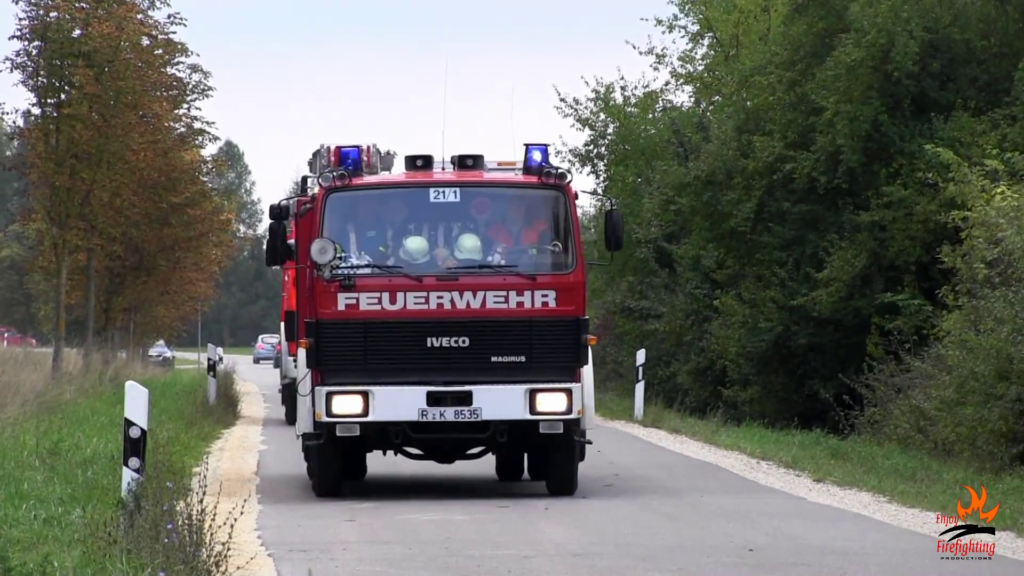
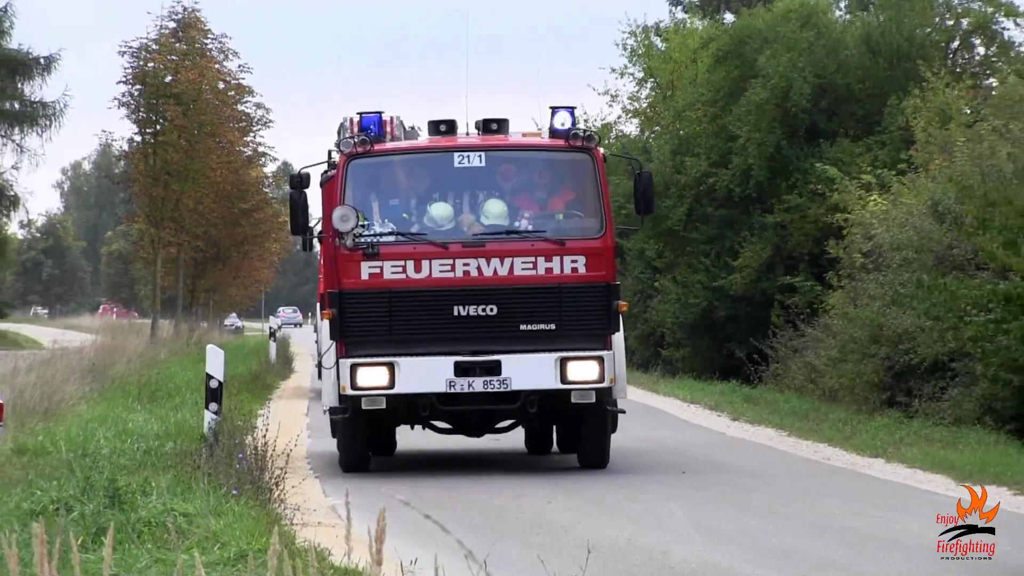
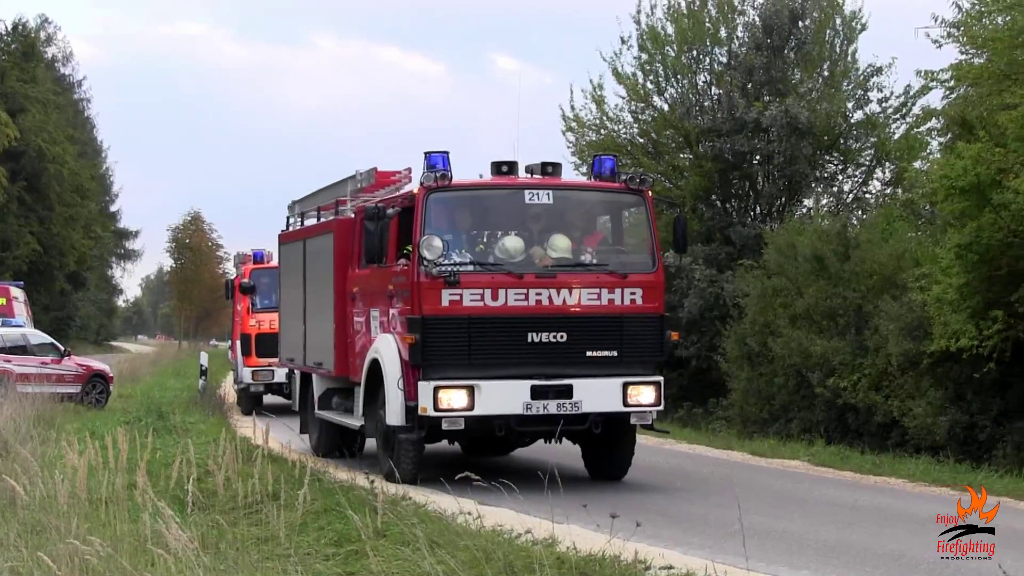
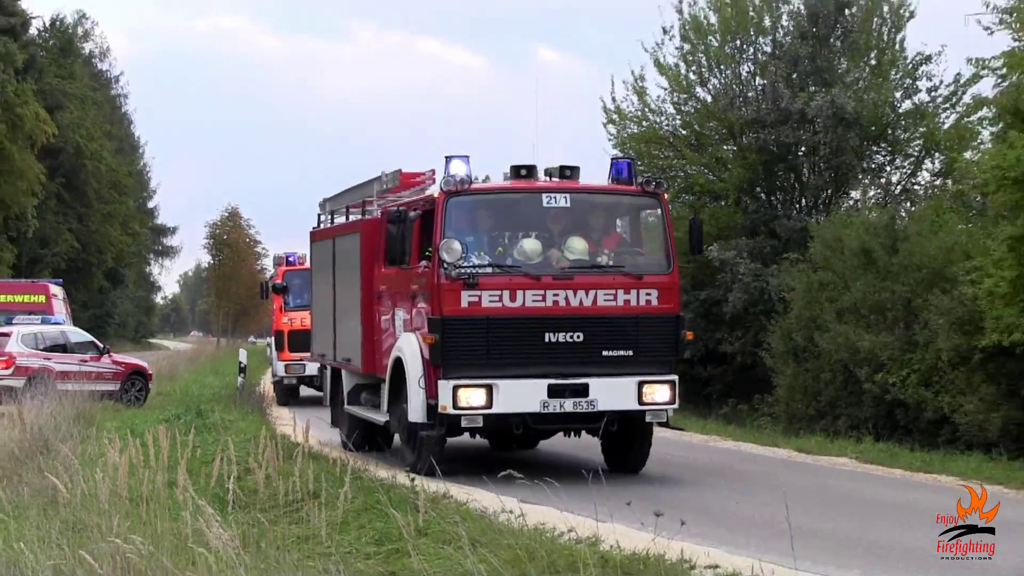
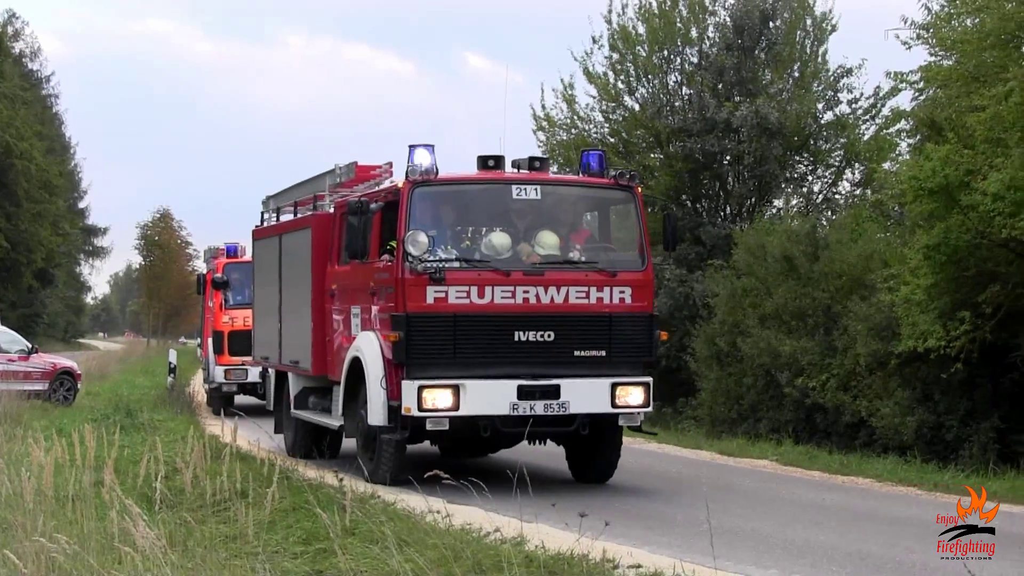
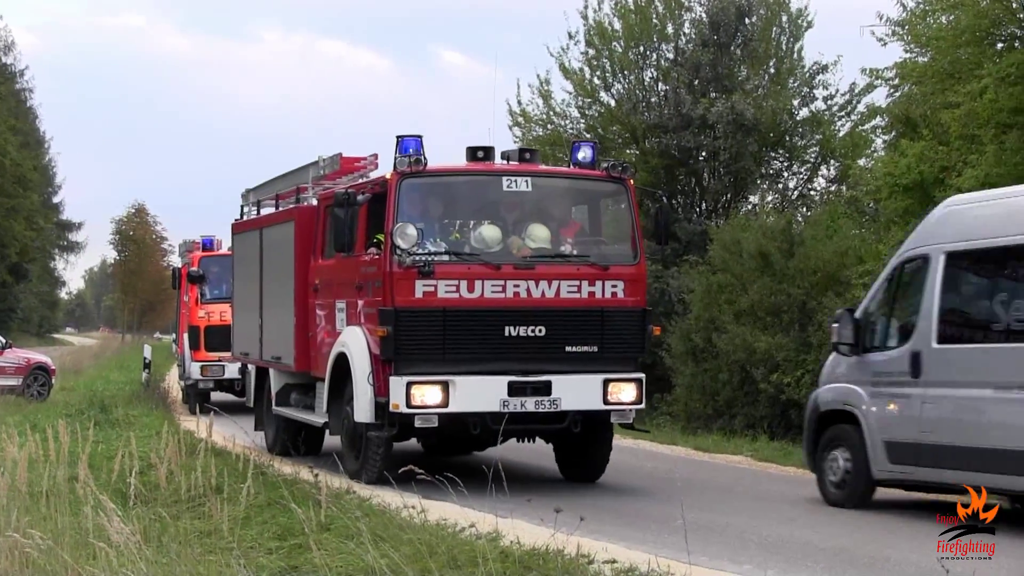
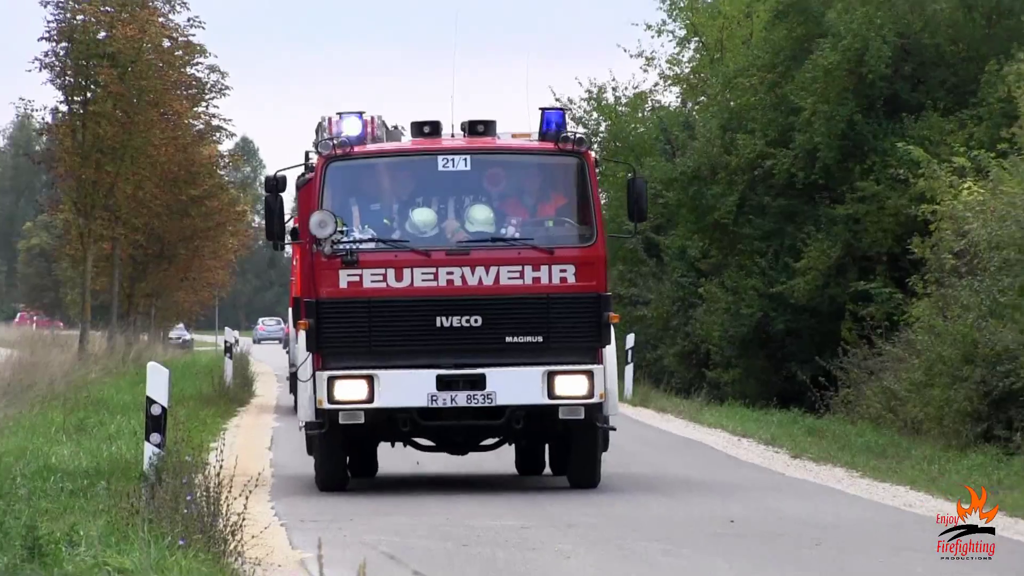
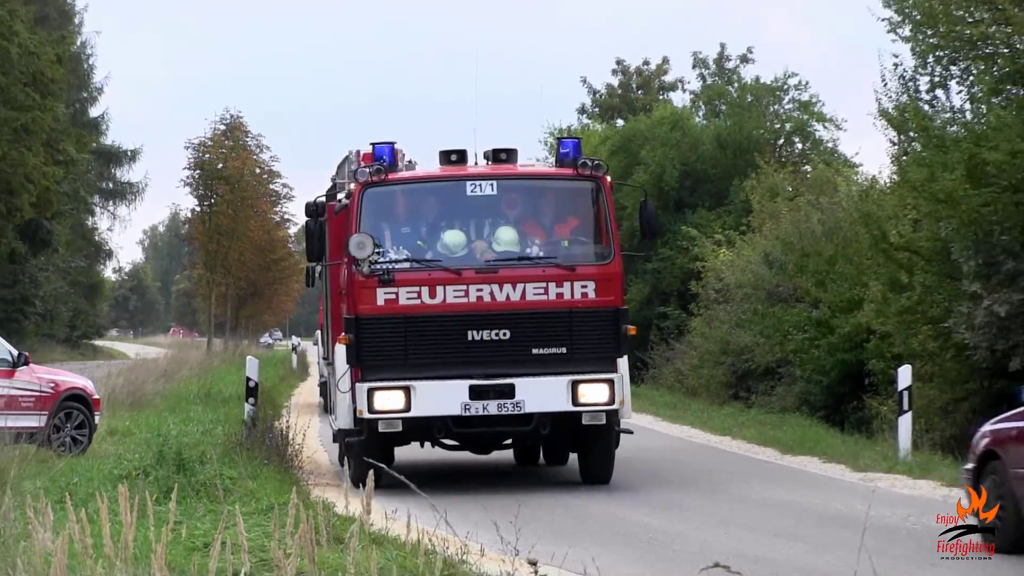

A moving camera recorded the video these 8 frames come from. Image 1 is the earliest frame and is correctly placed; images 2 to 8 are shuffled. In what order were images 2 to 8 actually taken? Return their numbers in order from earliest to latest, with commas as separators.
7, 2, 8, 4, 3, 5, 6
